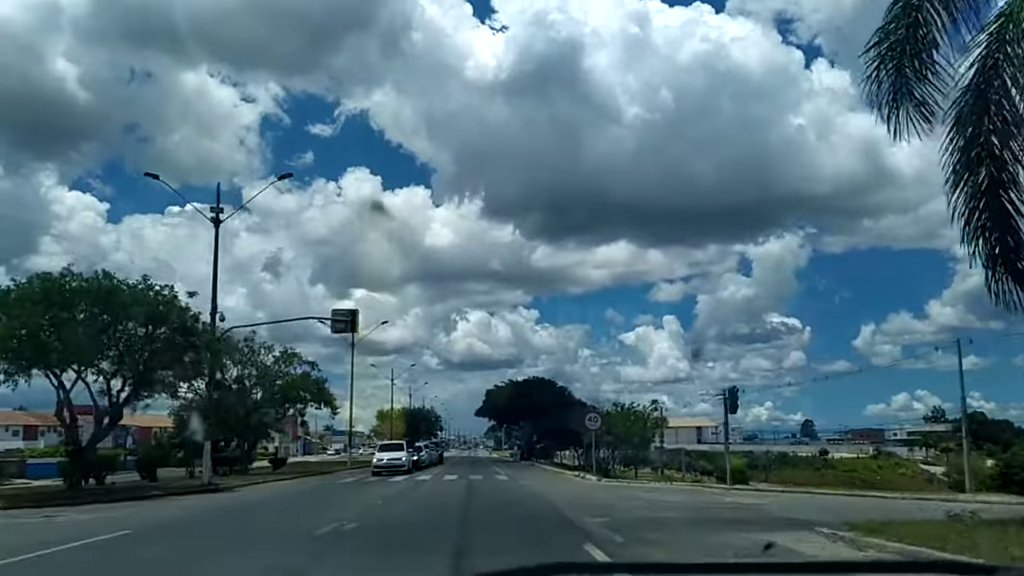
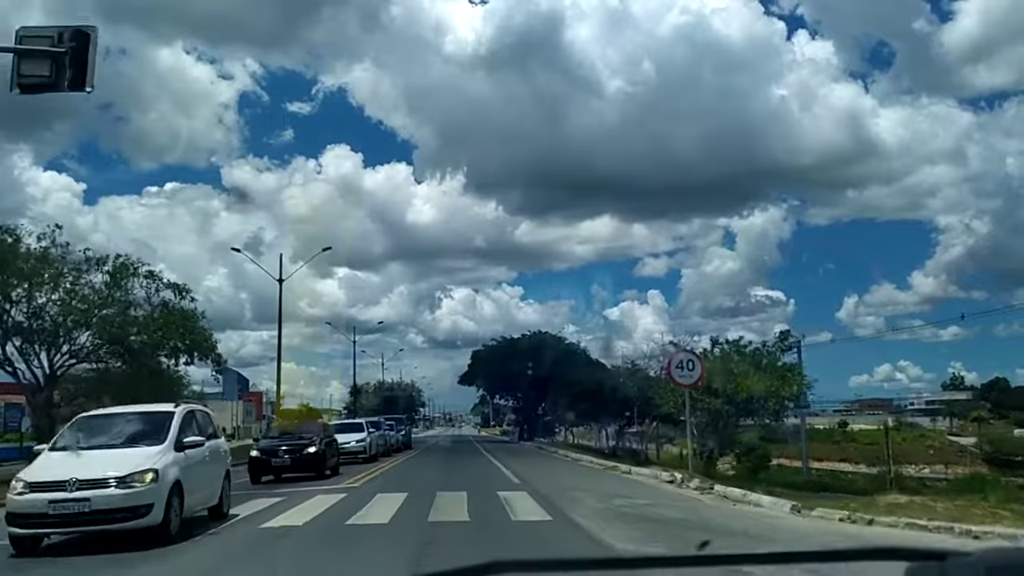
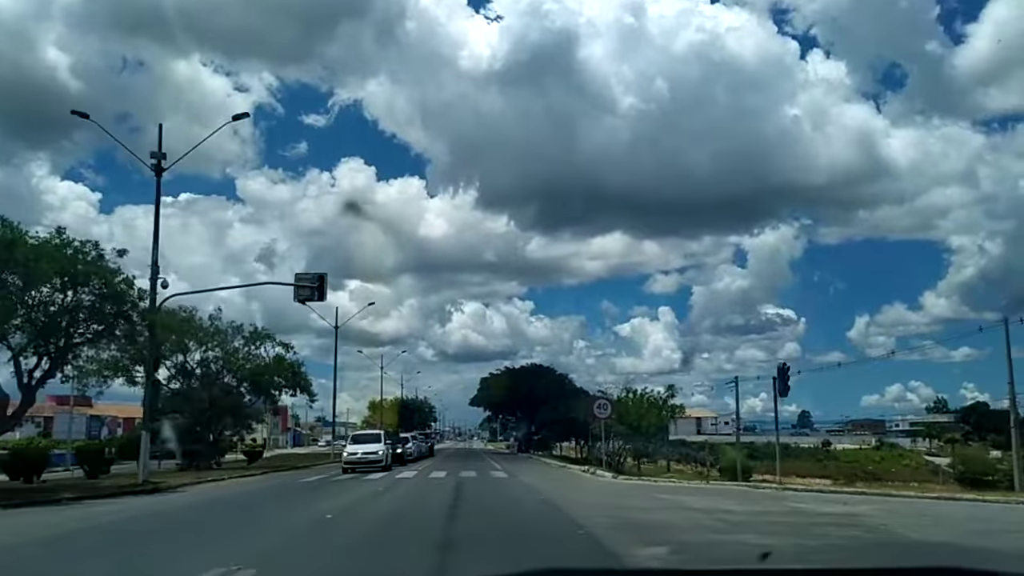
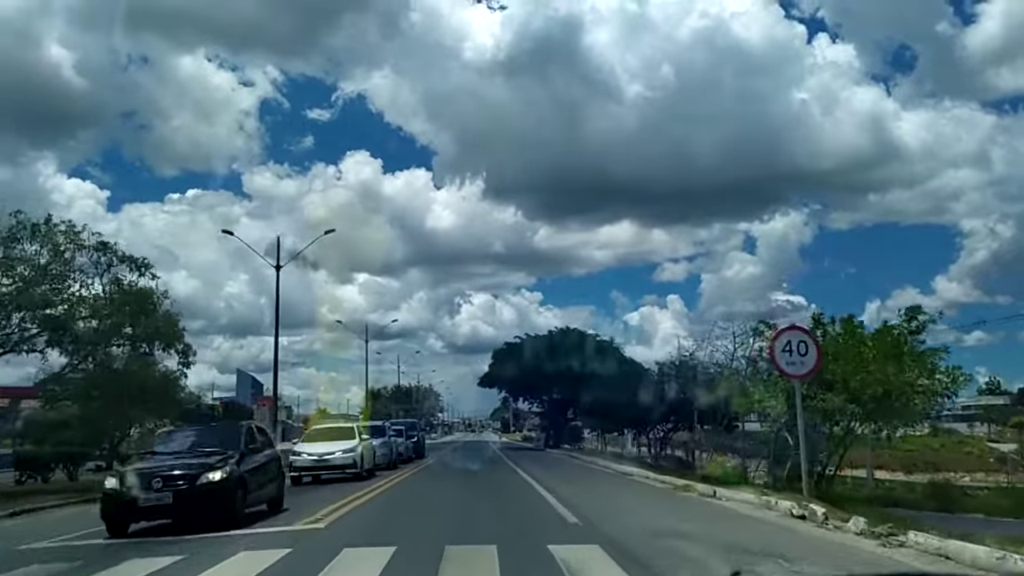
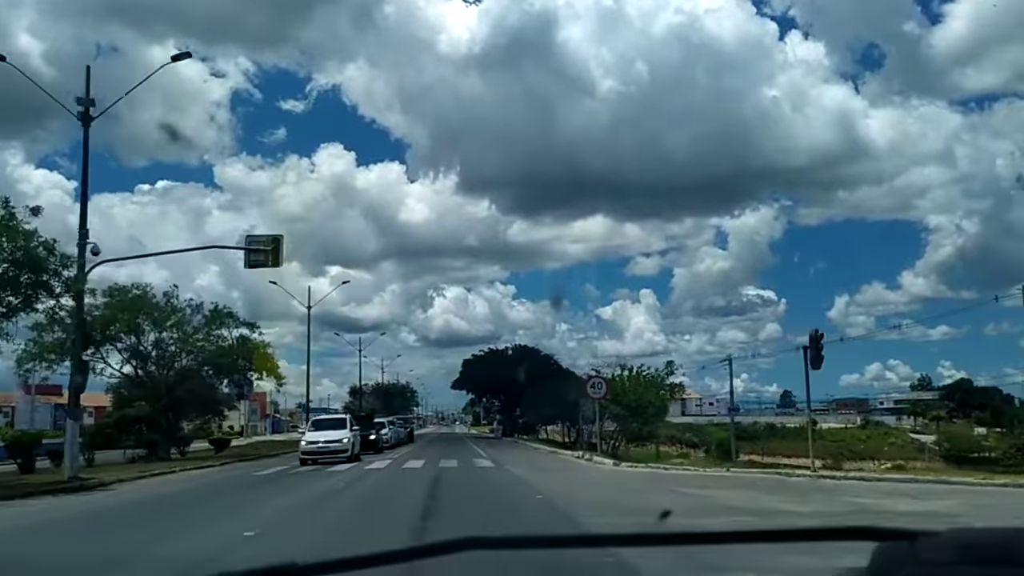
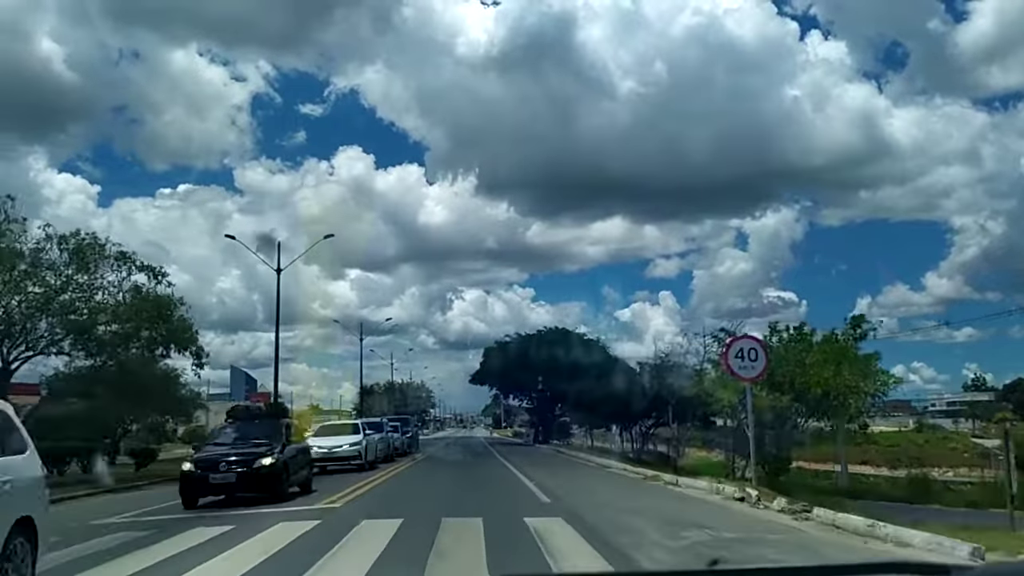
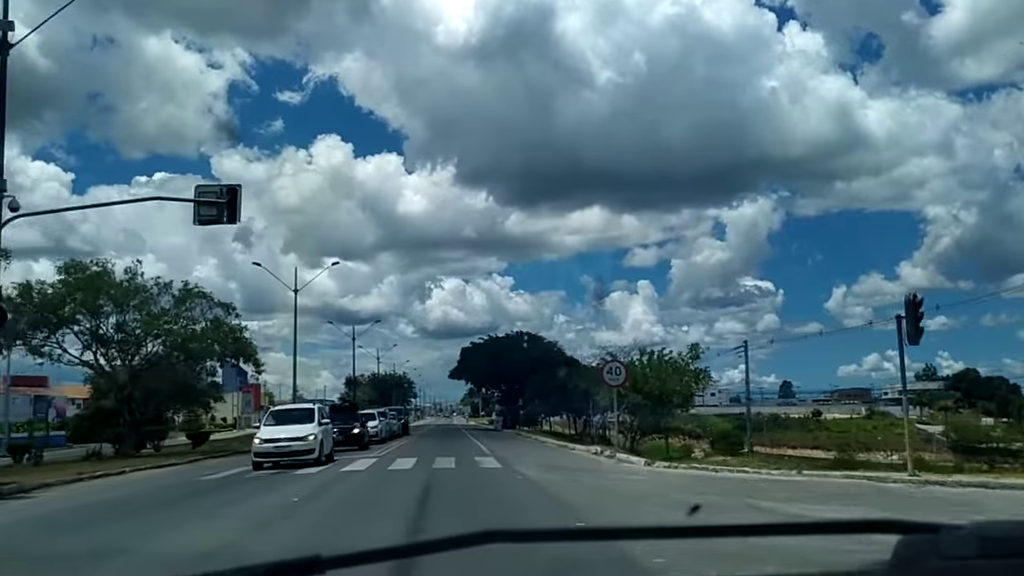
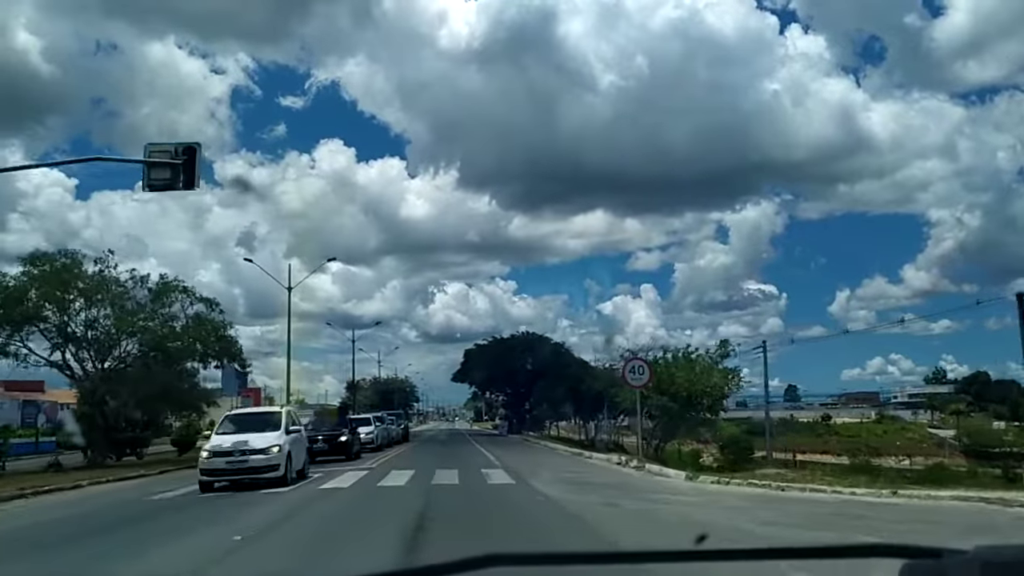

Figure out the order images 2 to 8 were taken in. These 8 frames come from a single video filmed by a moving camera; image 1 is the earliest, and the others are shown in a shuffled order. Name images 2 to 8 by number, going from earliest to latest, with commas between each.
3, 5, 7, 8, 2, 6, 4
